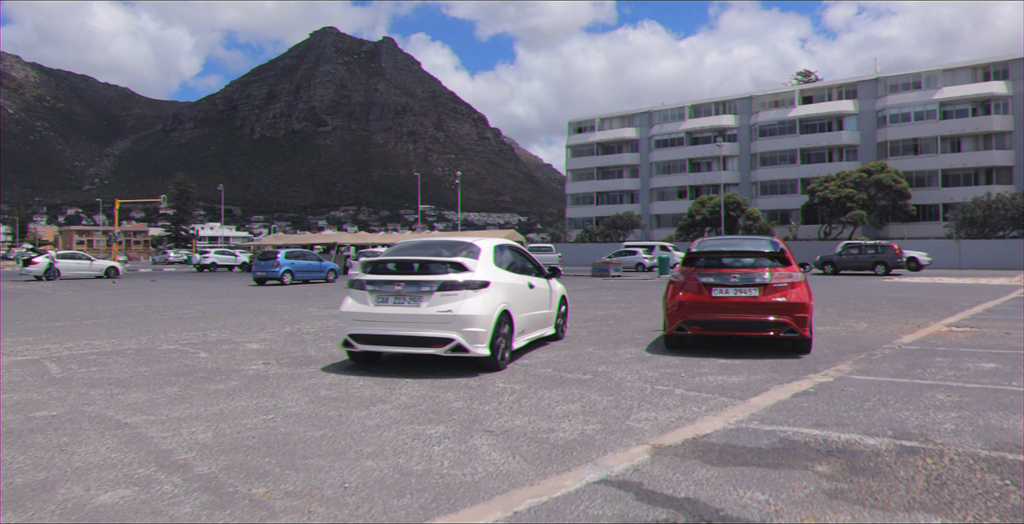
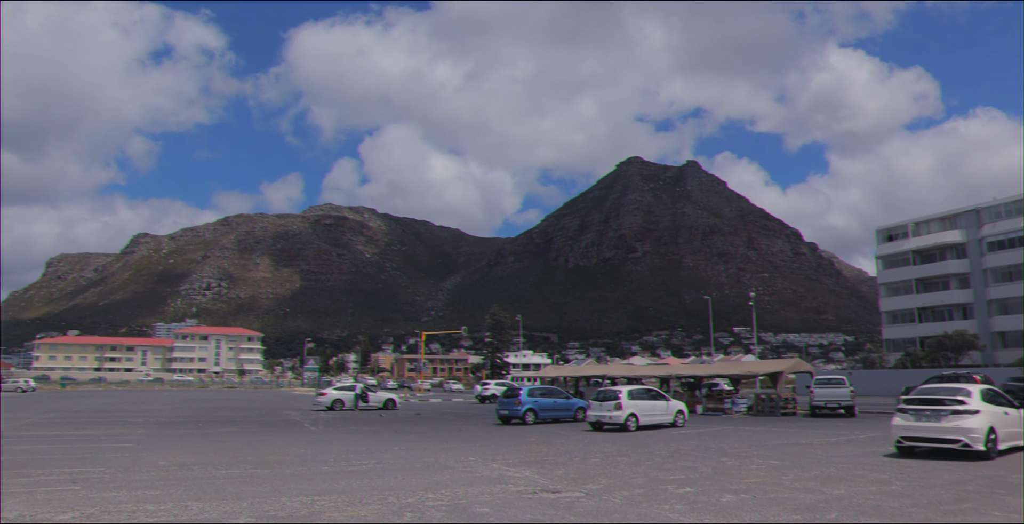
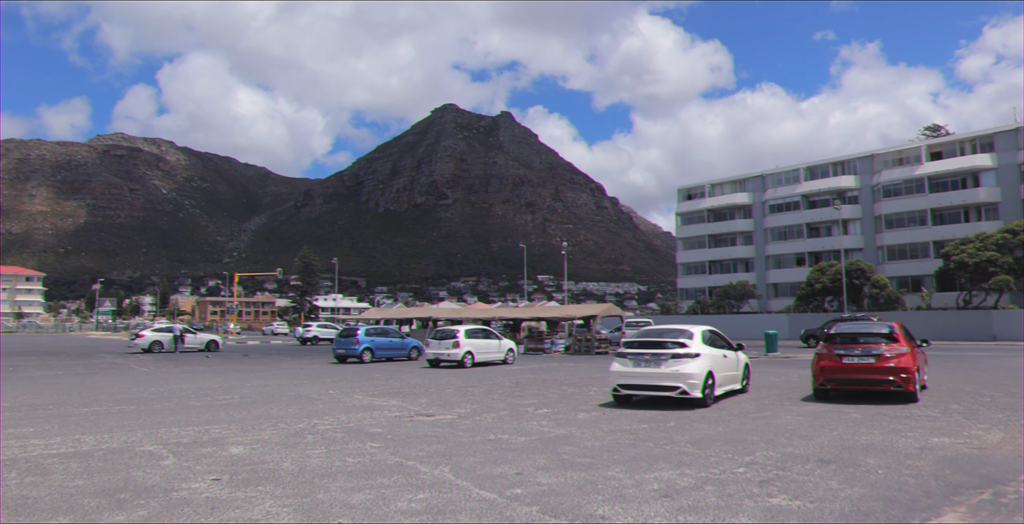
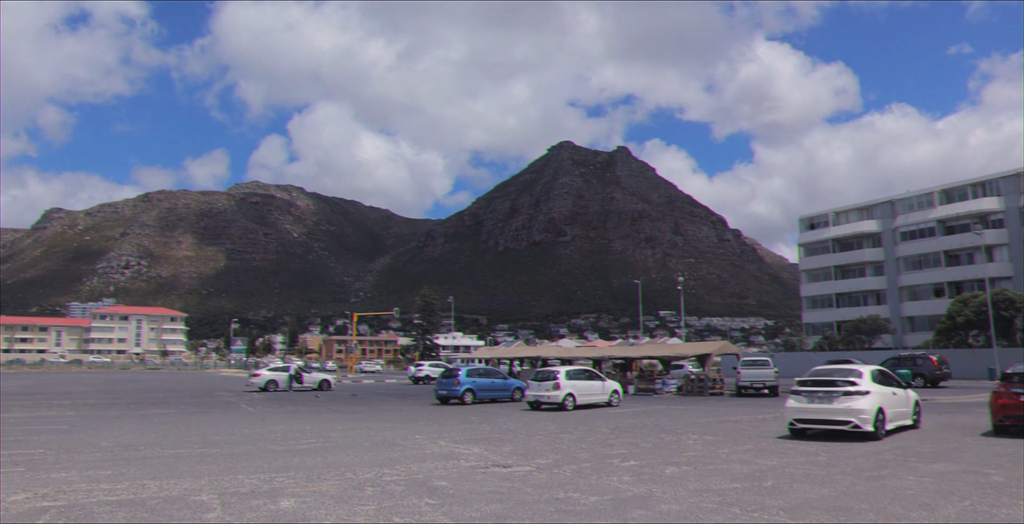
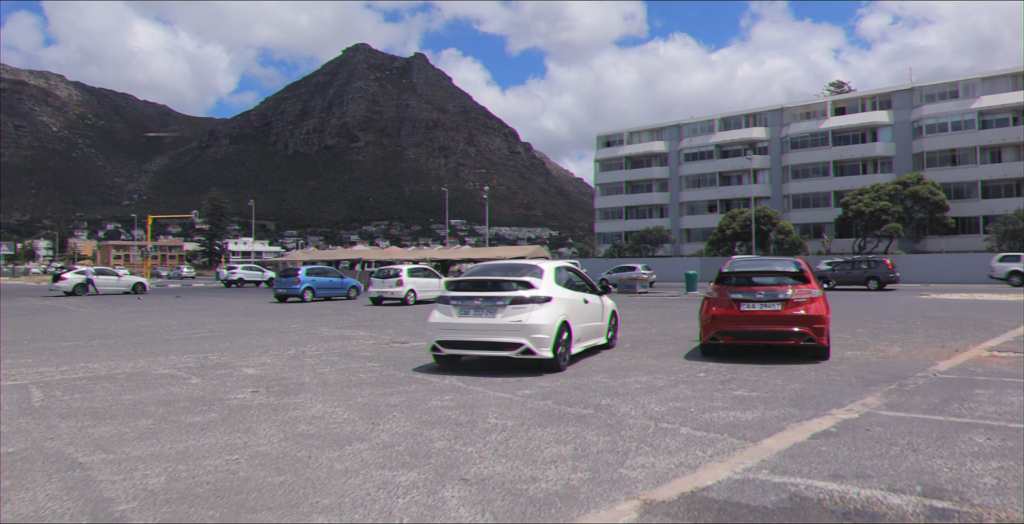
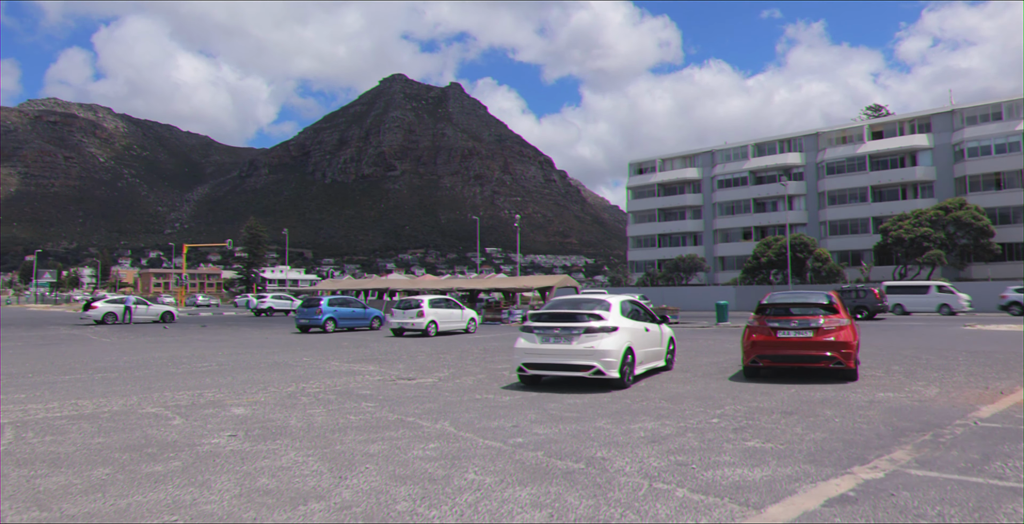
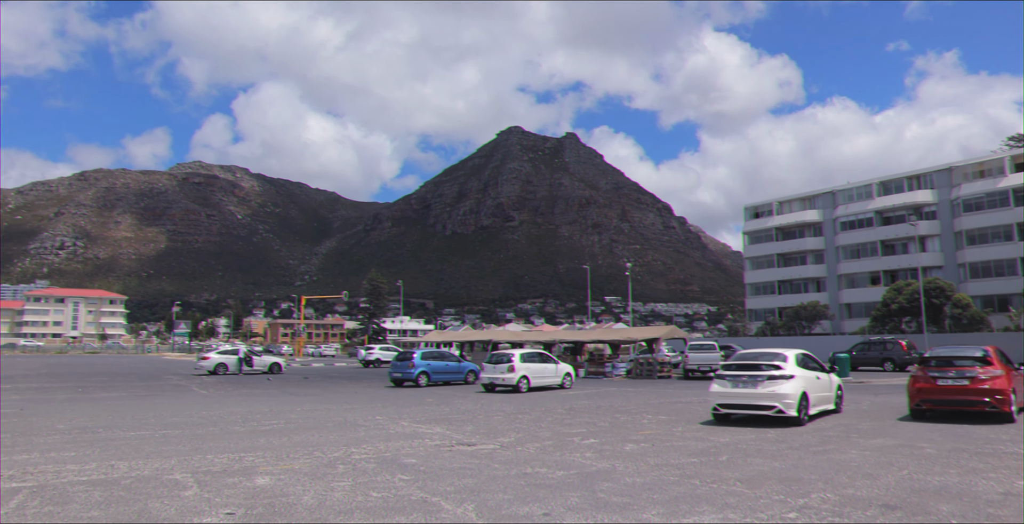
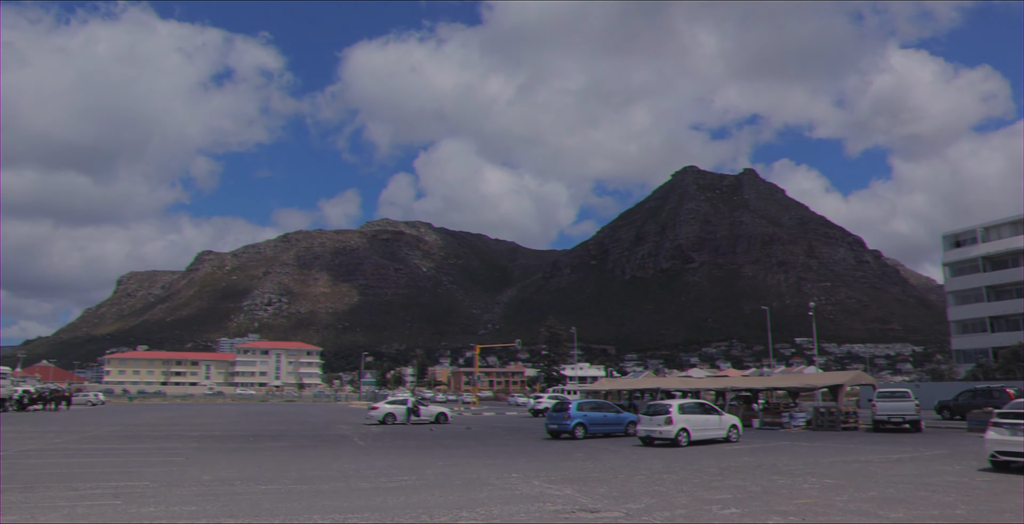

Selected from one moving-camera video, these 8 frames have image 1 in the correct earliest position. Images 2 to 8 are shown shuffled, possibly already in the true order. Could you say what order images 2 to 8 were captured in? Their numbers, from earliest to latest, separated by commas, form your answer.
5, 6, 3, 7, 4, 2, 8
